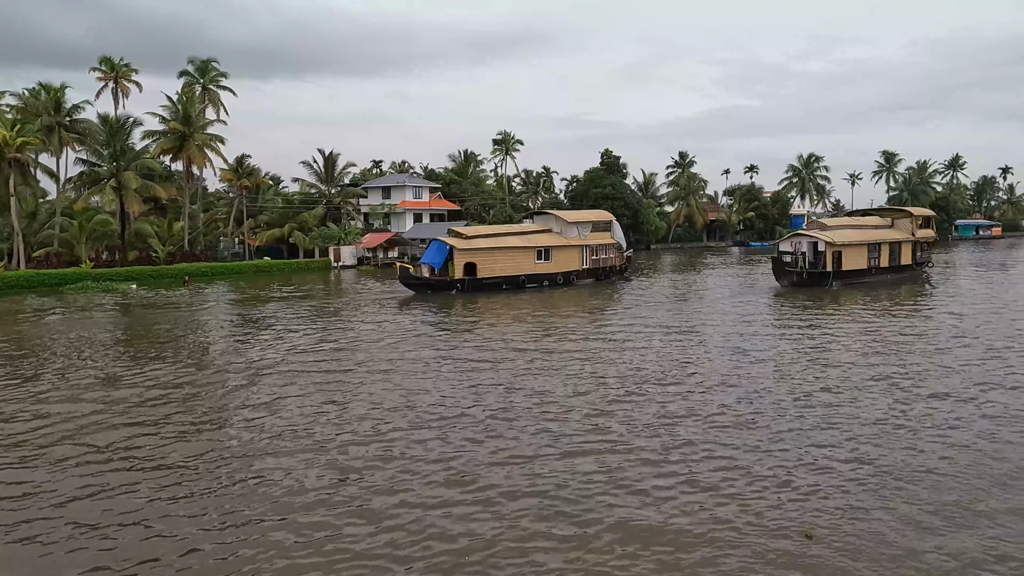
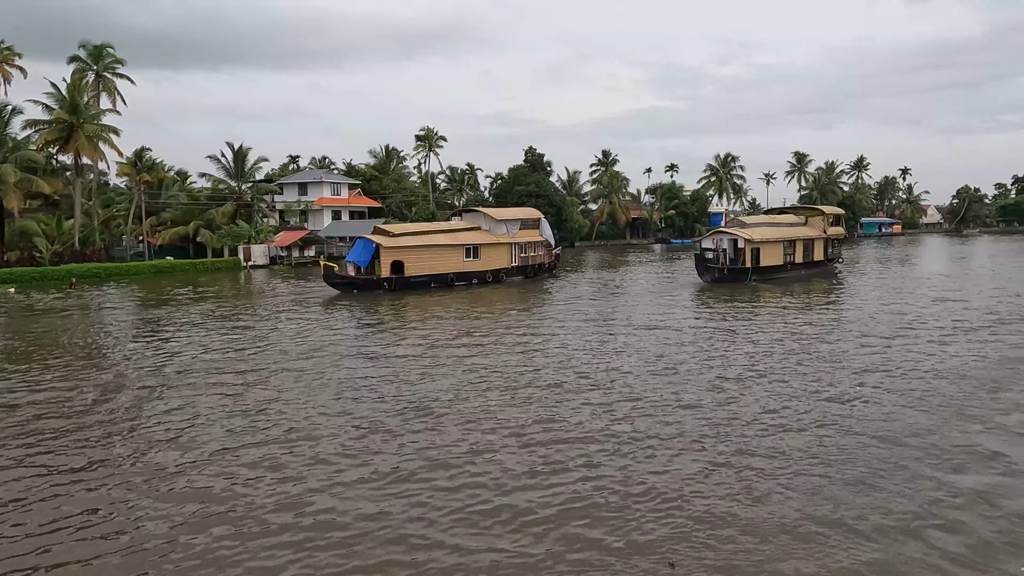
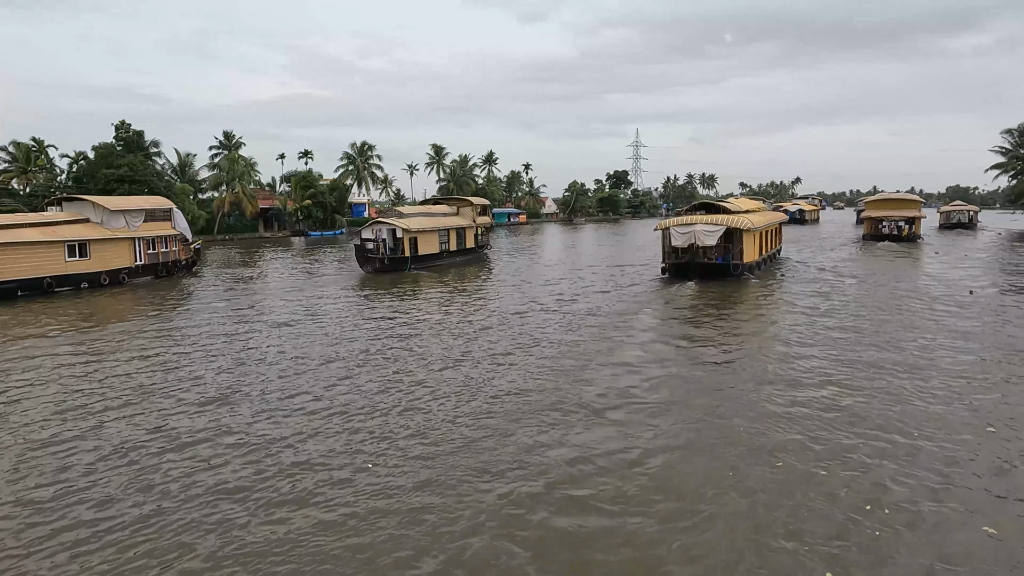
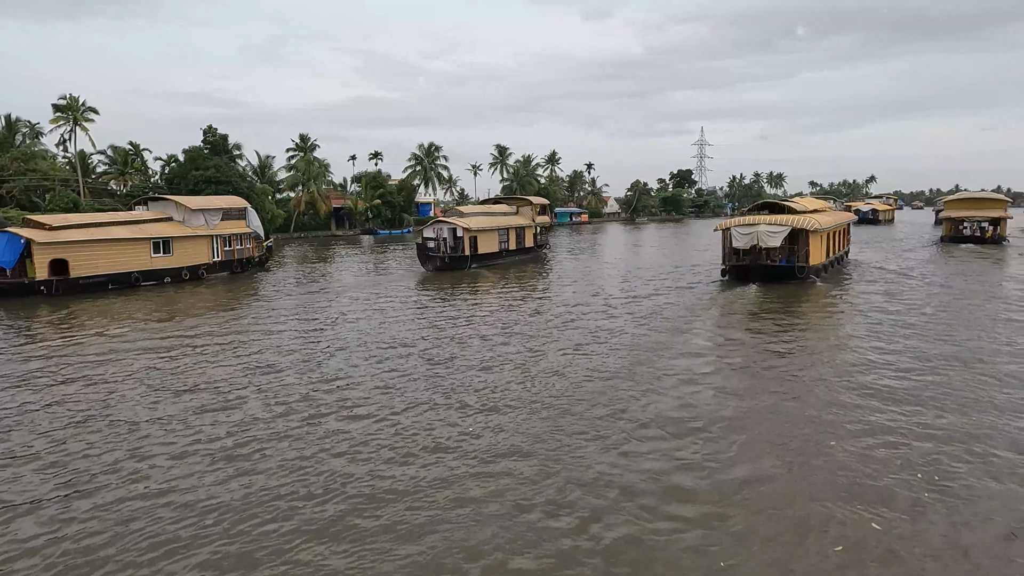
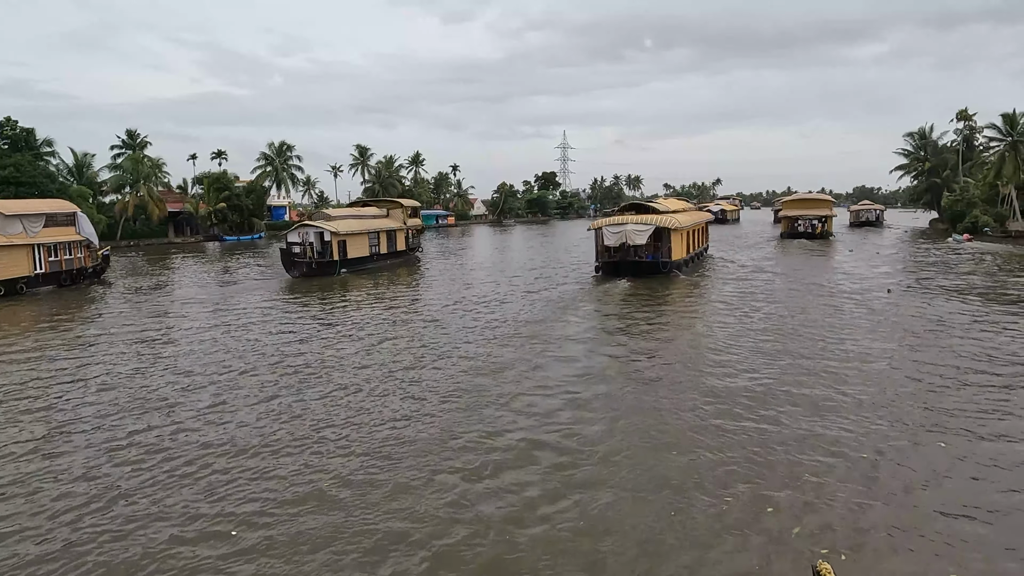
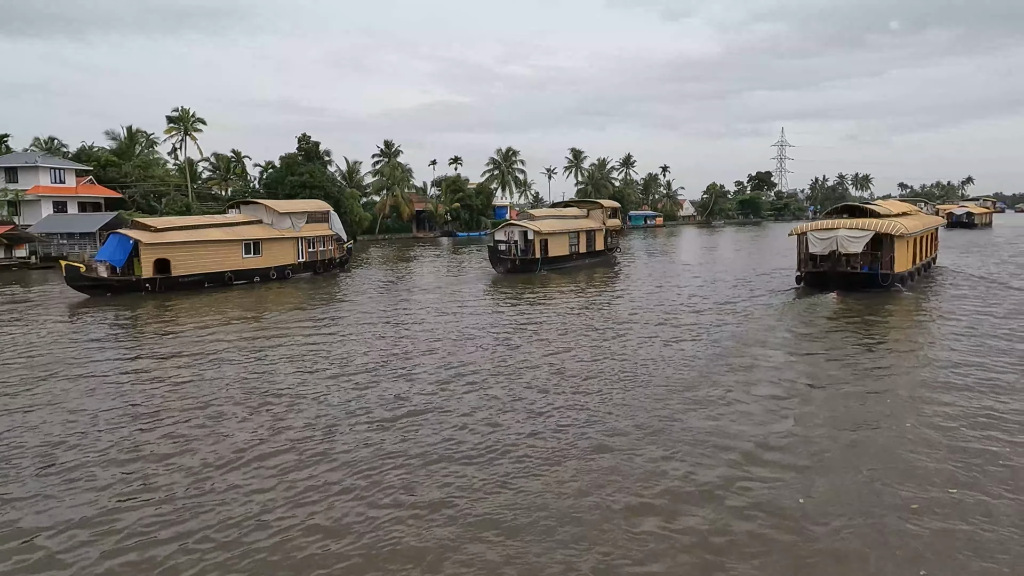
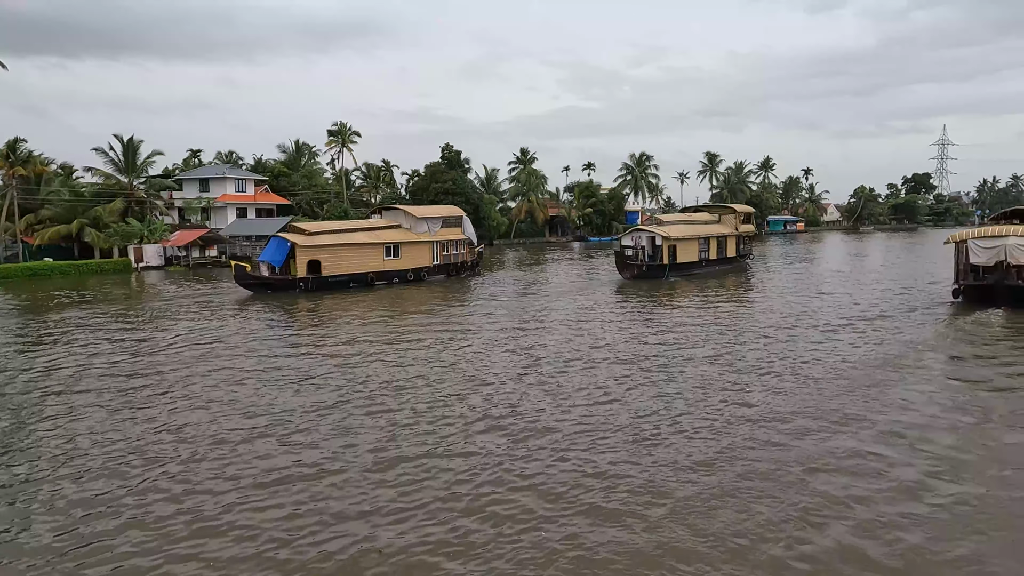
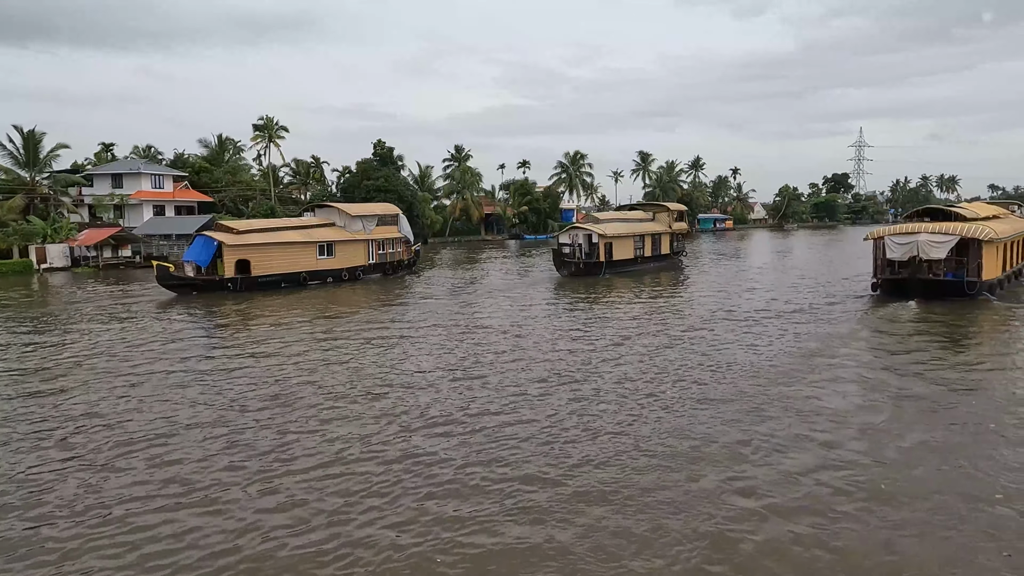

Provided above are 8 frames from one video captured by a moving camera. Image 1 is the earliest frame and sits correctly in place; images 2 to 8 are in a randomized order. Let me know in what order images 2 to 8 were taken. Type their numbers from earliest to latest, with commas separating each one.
2, 7, 8, 6, 4, 3, 5
